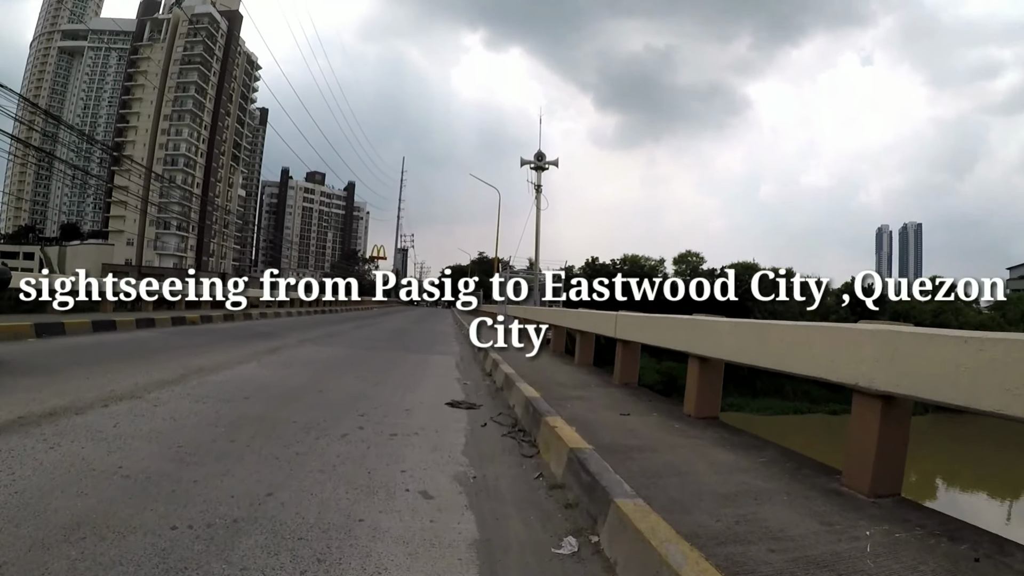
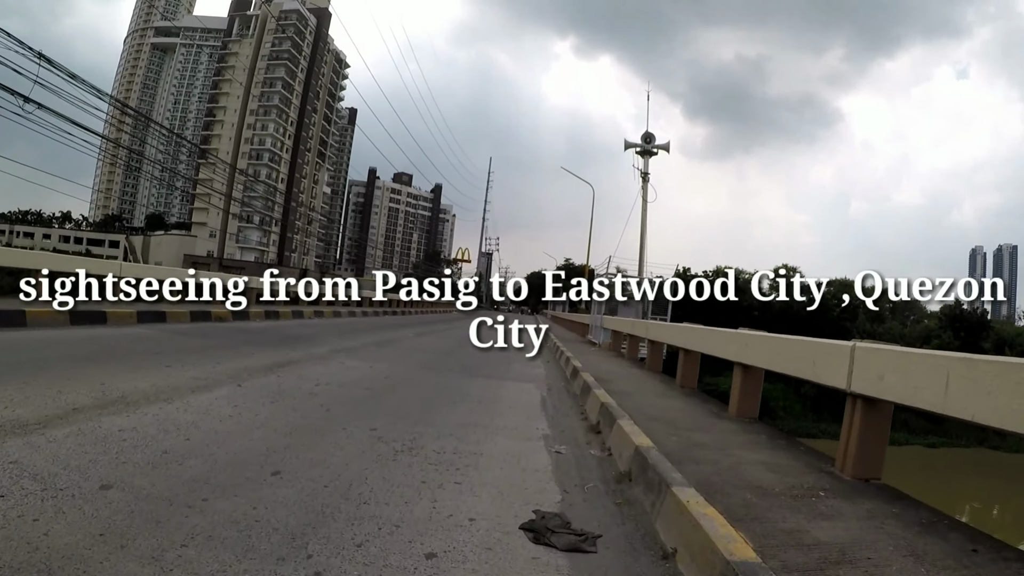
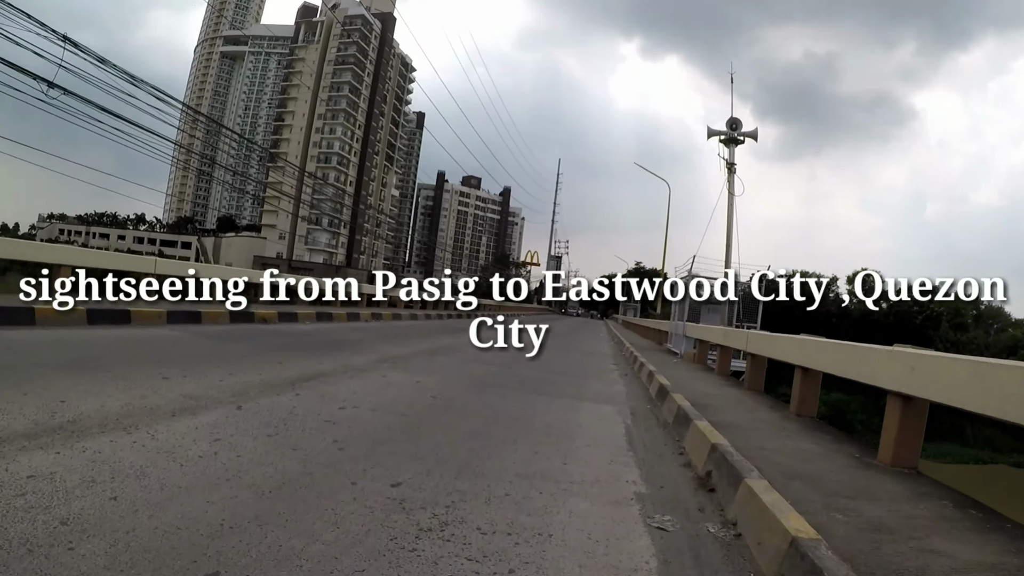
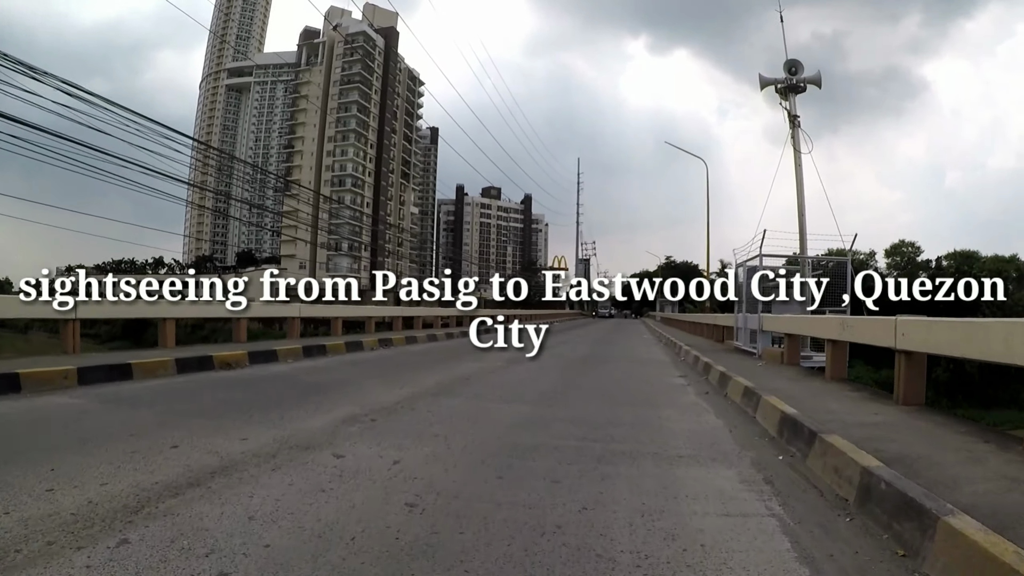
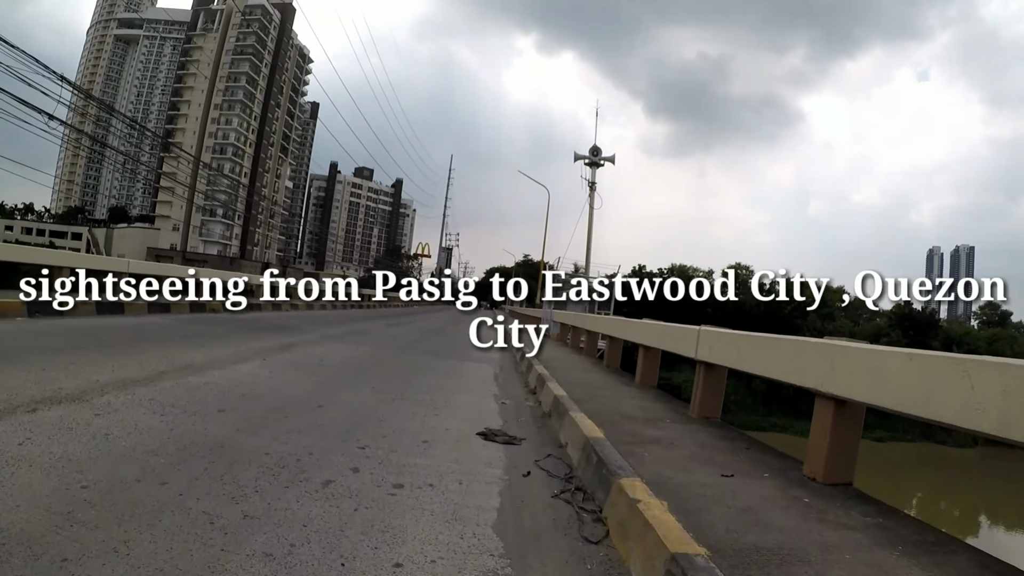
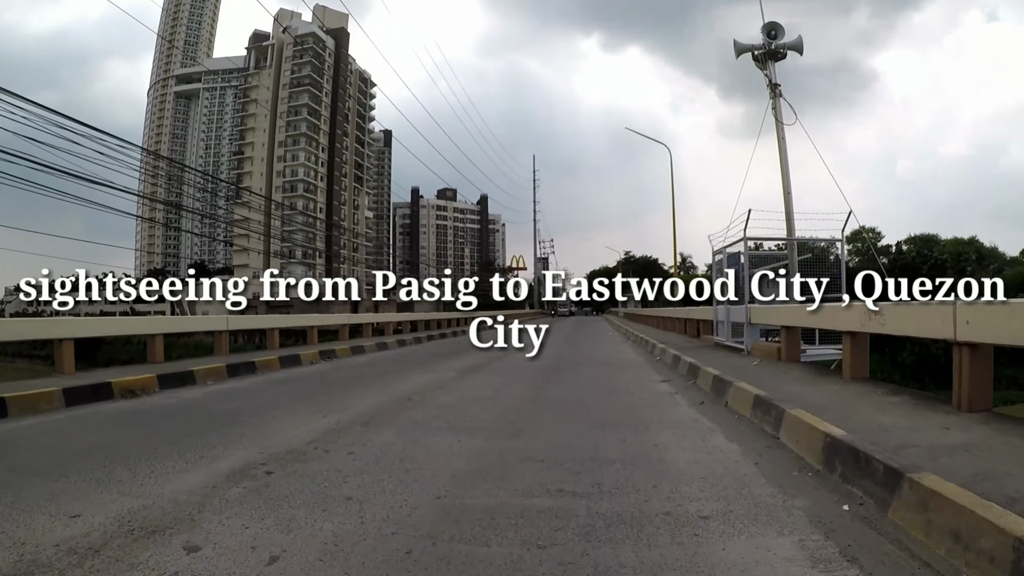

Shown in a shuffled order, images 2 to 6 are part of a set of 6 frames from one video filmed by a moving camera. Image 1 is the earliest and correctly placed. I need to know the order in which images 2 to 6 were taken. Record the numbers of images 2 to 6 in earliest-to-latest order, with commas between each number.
5, 2, 3, 4, 6
